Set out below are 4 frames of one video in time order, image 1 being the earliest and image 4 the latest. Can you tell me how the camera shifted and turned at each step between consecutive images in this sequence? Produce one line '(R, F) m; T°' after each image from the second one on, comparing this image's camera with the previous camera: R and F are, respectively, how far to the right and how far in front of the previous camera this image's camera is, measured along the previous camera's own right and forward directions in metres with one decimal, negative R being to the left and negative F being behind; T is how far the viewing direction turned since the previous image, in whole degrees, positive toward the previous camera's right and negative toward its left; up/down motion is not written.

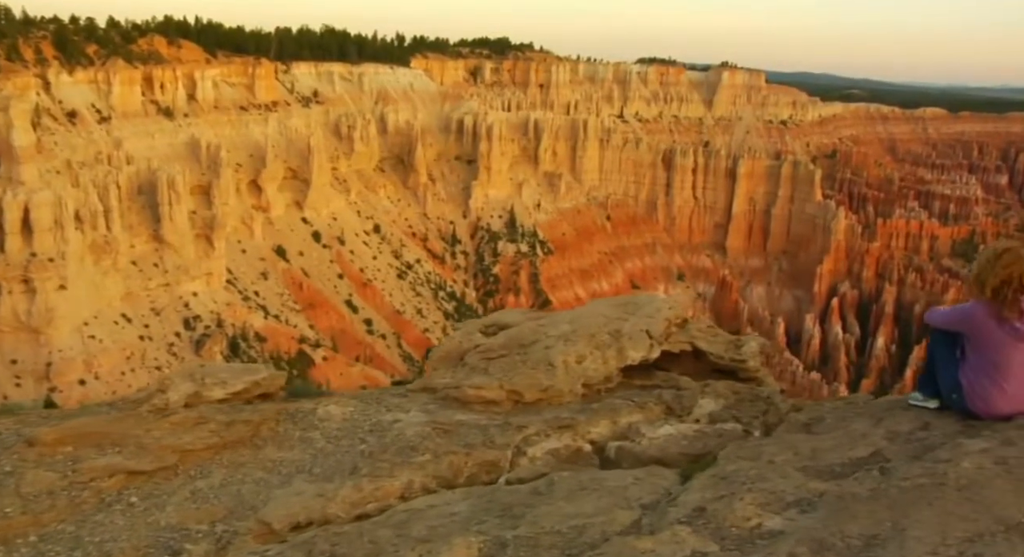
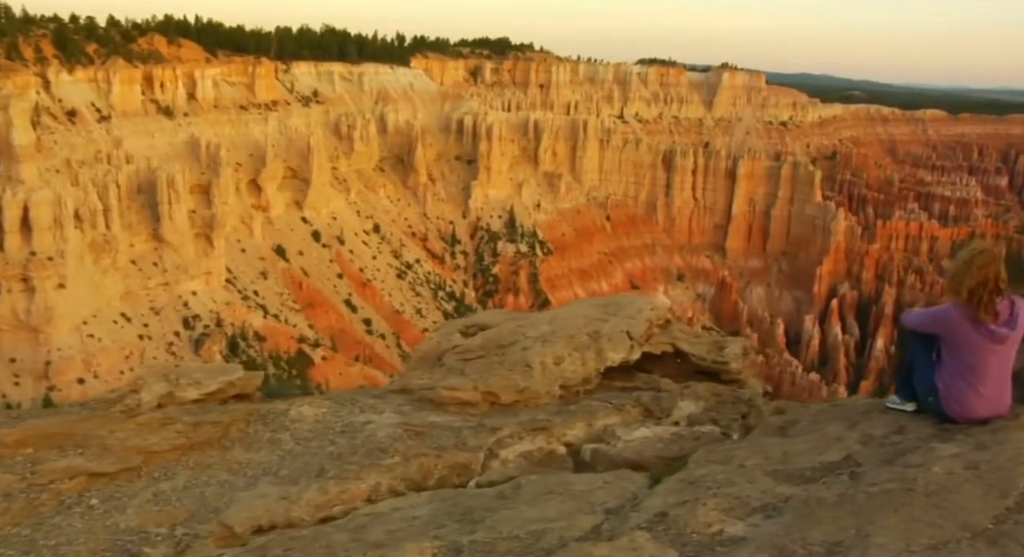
(+0.2, +0.1) m; 0°
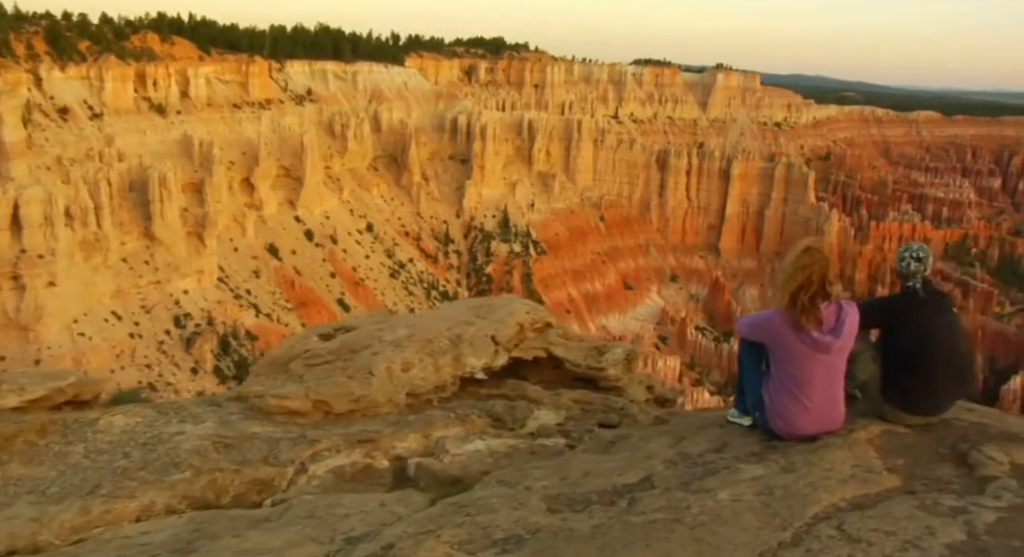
(+1.4, +0.5) m; 0°
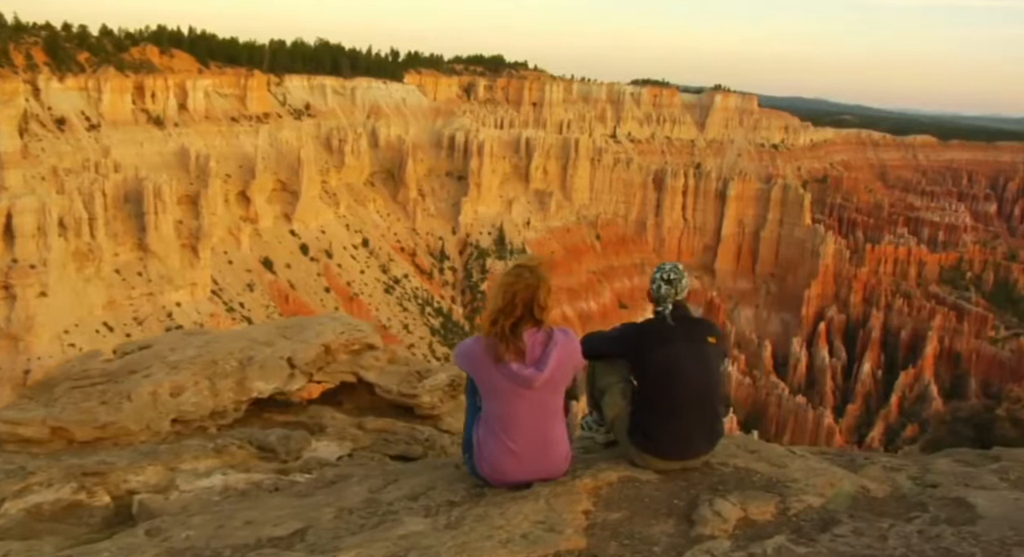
(+1.8, +0.6) m; 0°
